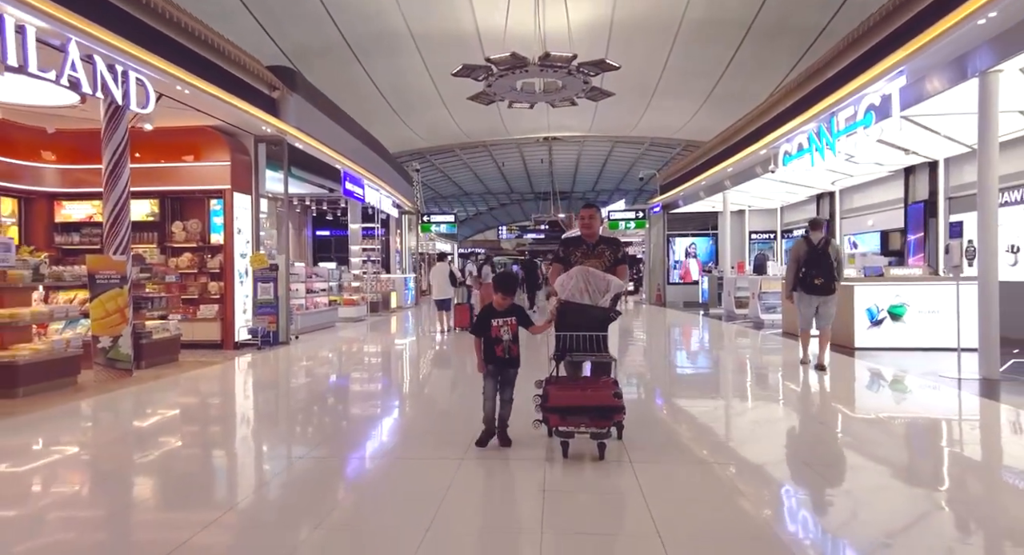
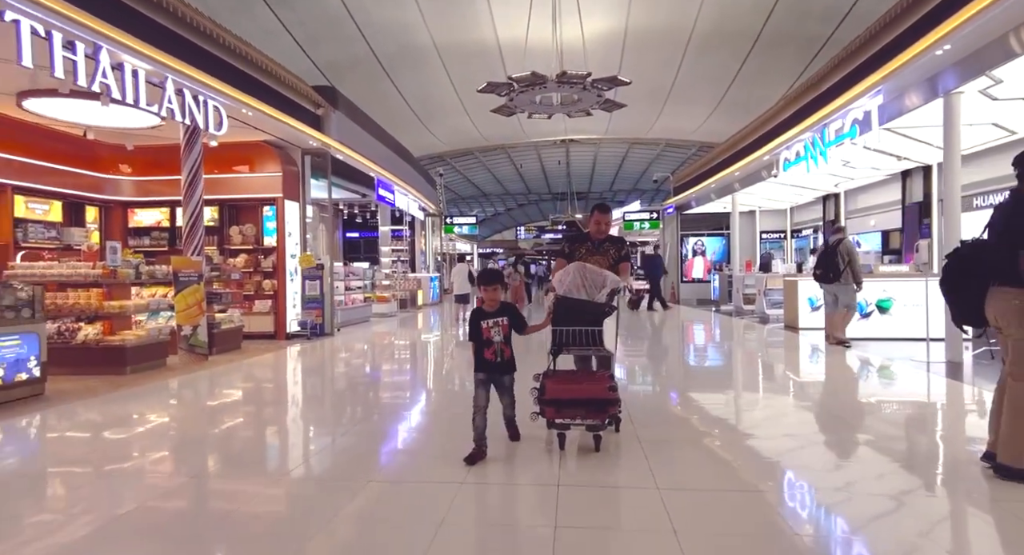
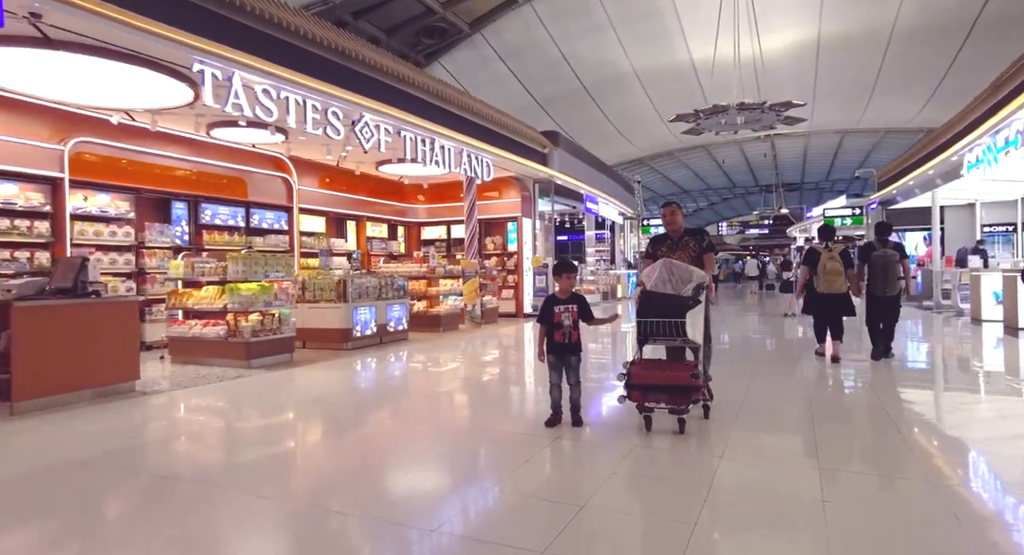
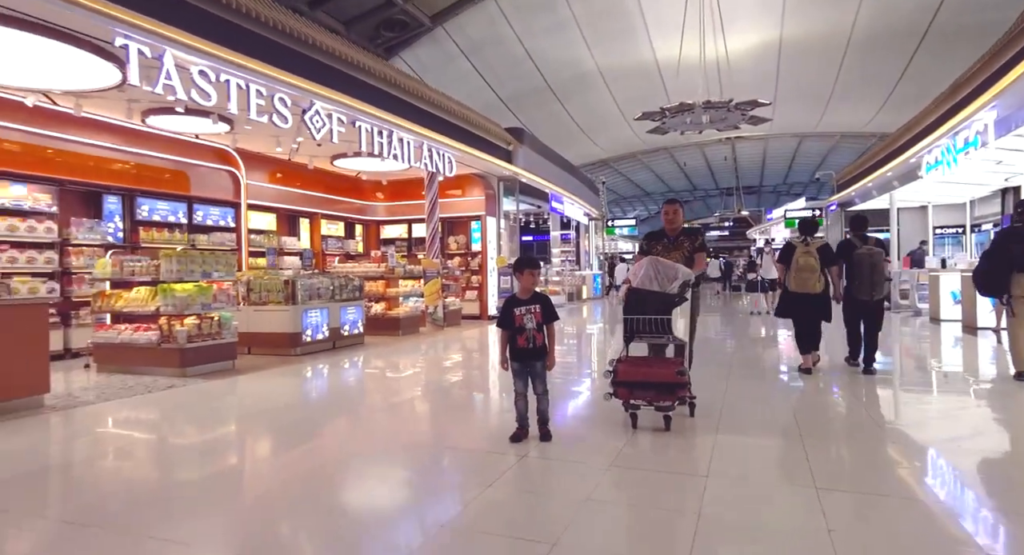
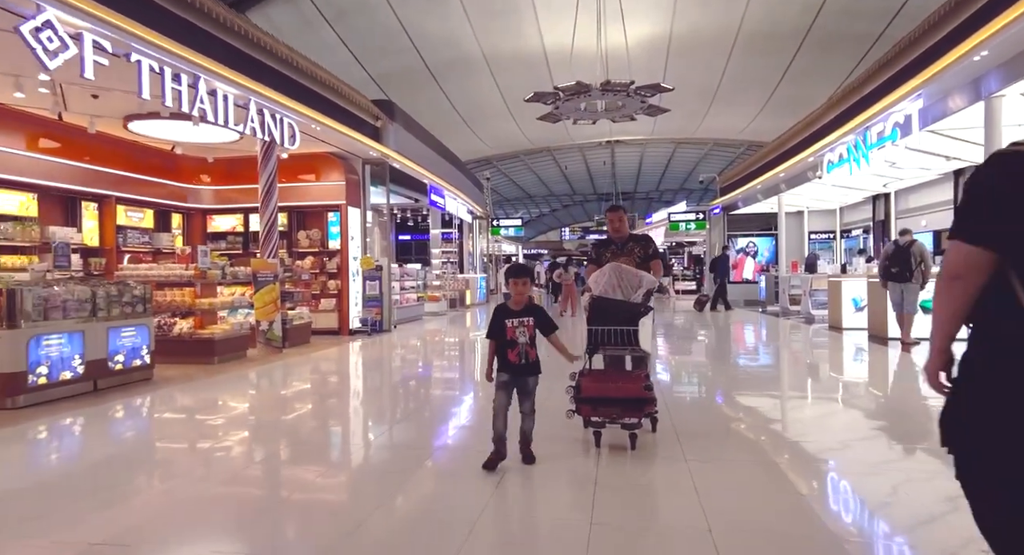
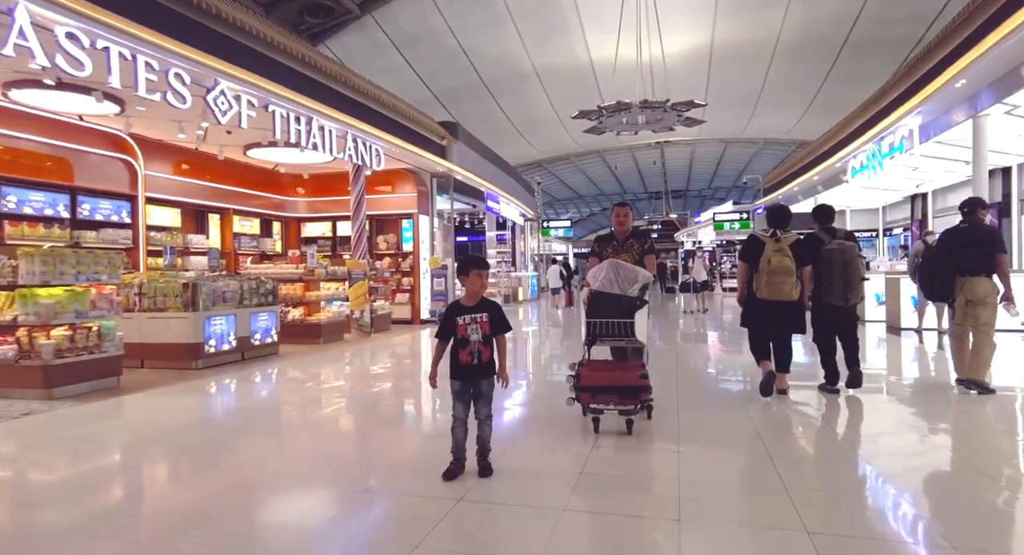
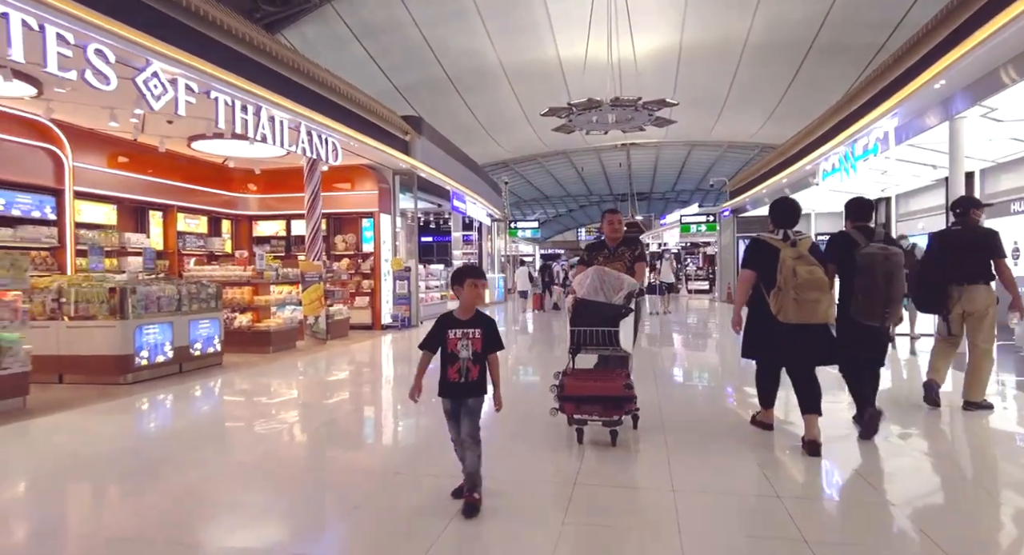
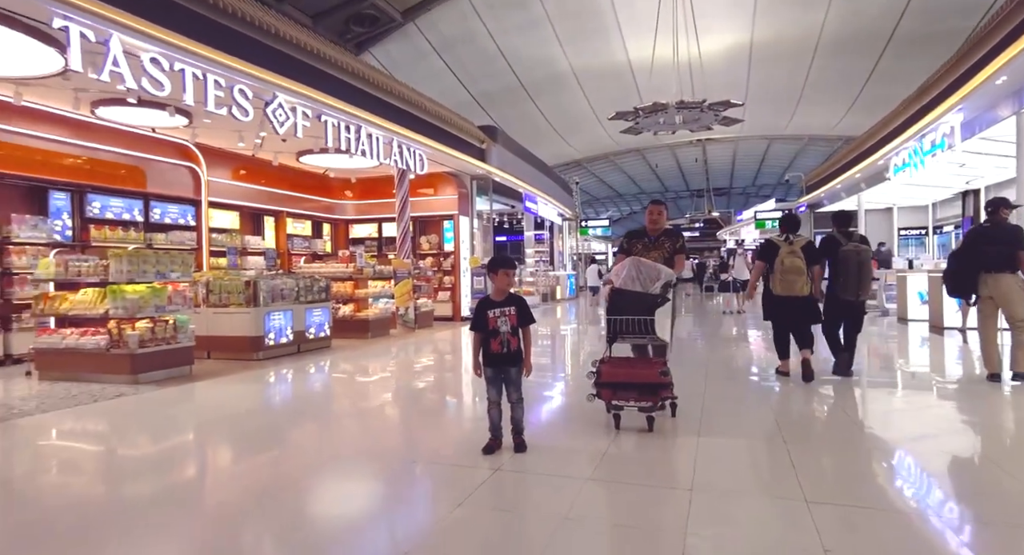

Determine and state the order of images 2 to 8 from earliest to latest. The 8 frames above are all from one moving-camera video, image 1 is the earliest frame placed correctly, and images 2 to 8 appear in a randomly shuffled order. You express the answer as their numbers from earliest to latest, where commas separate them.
2, 5, 7, 6, 8, 4, 3
